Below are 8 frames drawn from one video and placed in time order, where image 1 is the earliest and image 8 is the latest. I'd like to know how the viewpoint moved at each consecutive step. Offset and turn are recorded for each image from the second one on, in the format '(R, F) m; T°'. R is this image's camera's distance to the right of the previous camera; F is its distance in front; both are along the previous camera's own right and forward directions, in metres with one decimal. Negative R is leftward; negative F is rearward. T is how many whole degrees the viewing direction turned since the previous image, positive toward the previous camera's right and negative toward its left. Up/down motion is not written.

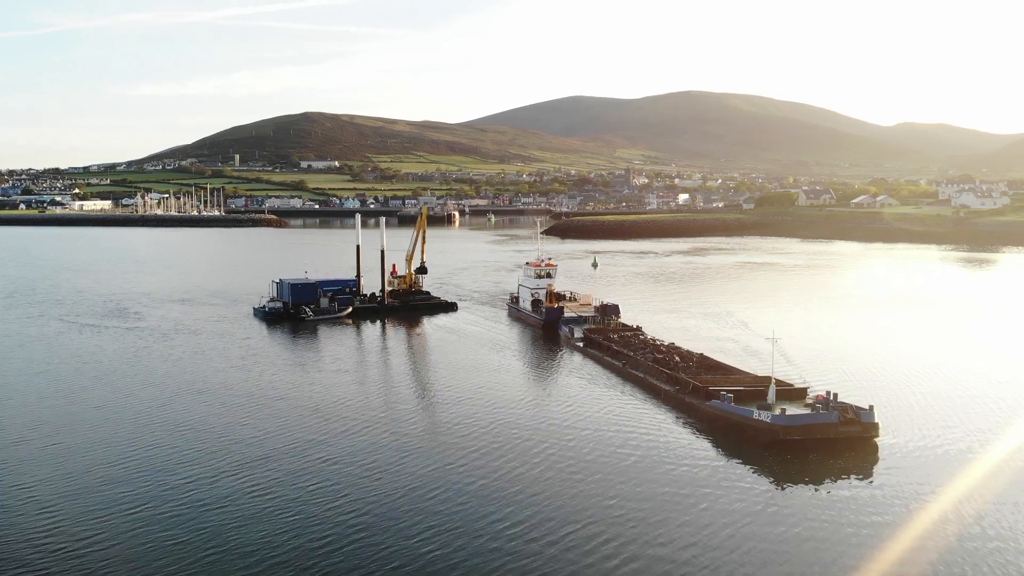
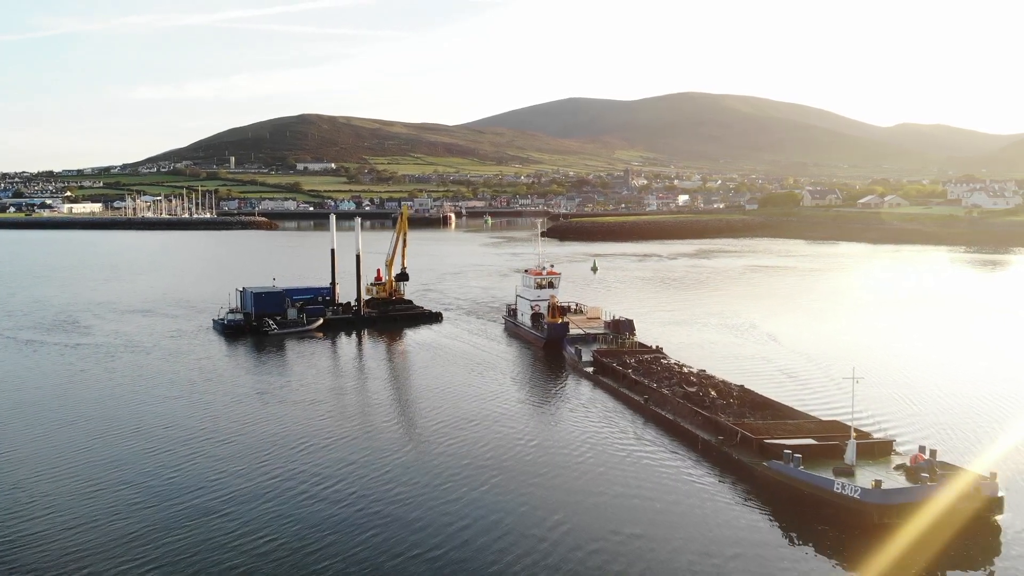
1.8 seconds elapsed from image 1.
(+0.1, +4.0) m; 0°
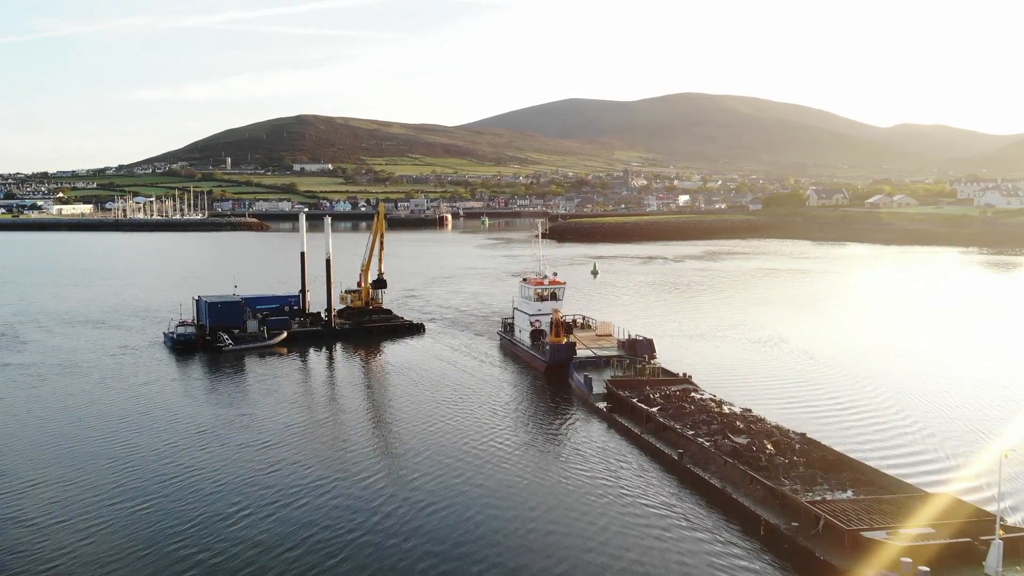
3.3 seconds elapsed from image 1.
(+0.1, +3.9) m; 0°
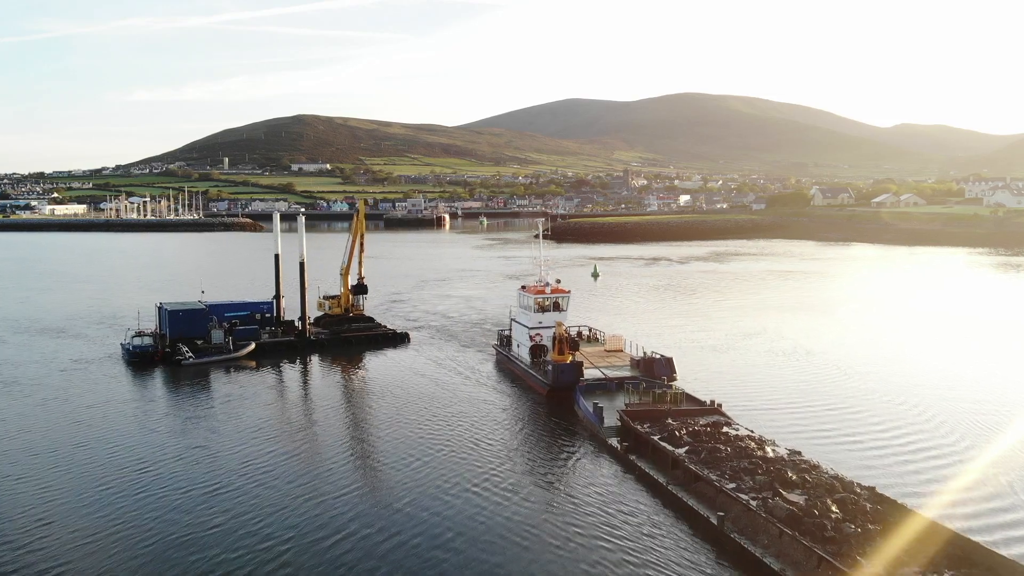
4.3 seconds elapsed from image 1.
(+0.1, +2.7) m; 0°
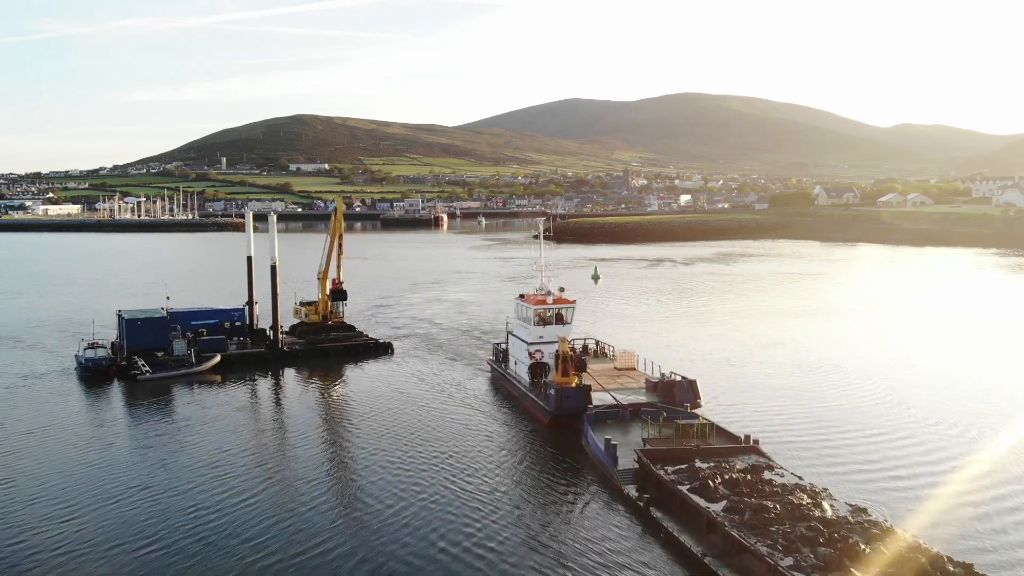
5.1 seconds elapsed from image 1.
(+0.1, +2.4) m; 0°
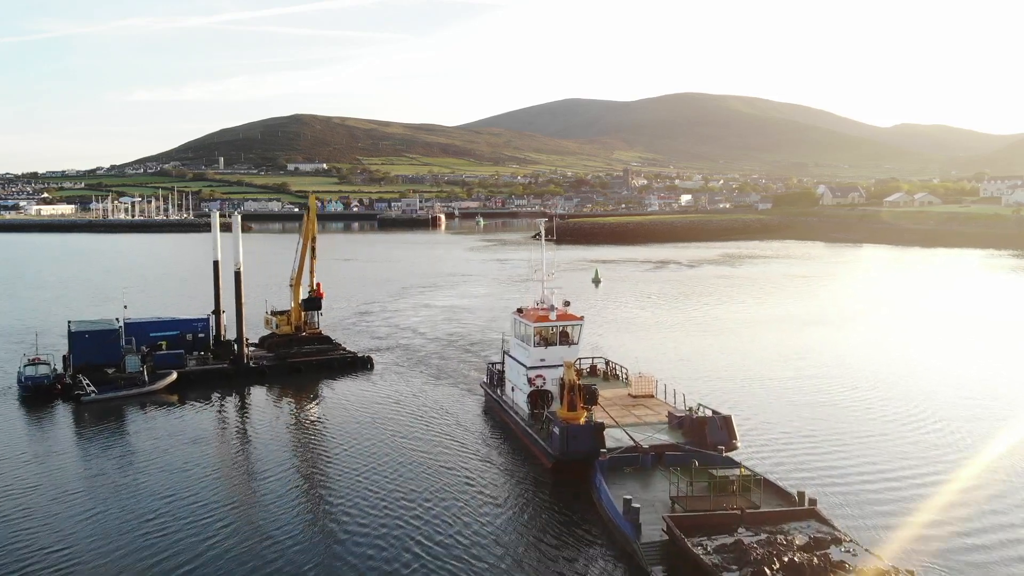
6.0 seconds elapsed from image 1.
(+0.1, +2.5) m; 0°
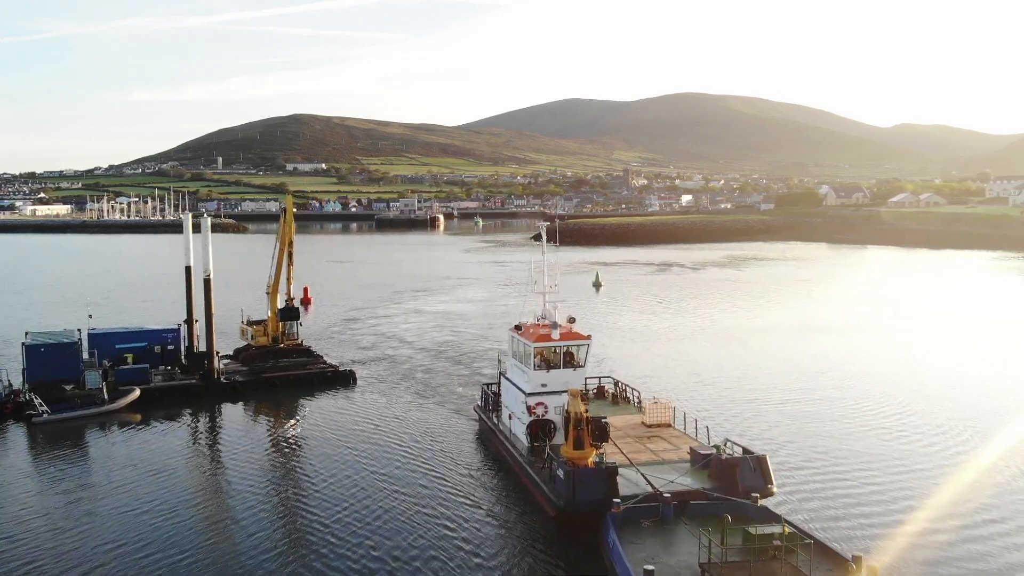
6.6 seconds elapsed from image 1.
(0.0, +1.8) m; 0°
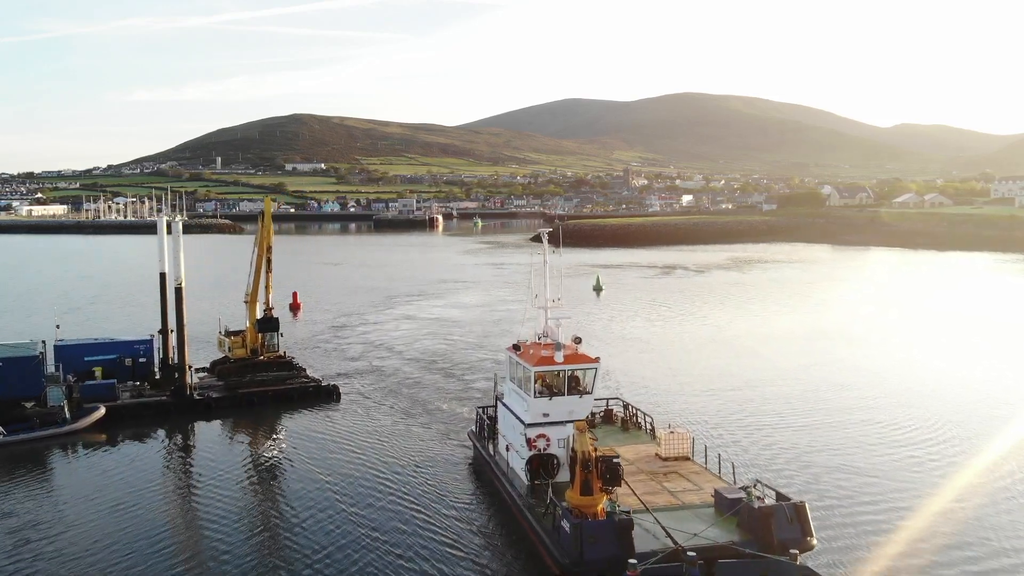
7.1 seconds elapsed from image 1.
(0.0, +1.4) m; 0°
